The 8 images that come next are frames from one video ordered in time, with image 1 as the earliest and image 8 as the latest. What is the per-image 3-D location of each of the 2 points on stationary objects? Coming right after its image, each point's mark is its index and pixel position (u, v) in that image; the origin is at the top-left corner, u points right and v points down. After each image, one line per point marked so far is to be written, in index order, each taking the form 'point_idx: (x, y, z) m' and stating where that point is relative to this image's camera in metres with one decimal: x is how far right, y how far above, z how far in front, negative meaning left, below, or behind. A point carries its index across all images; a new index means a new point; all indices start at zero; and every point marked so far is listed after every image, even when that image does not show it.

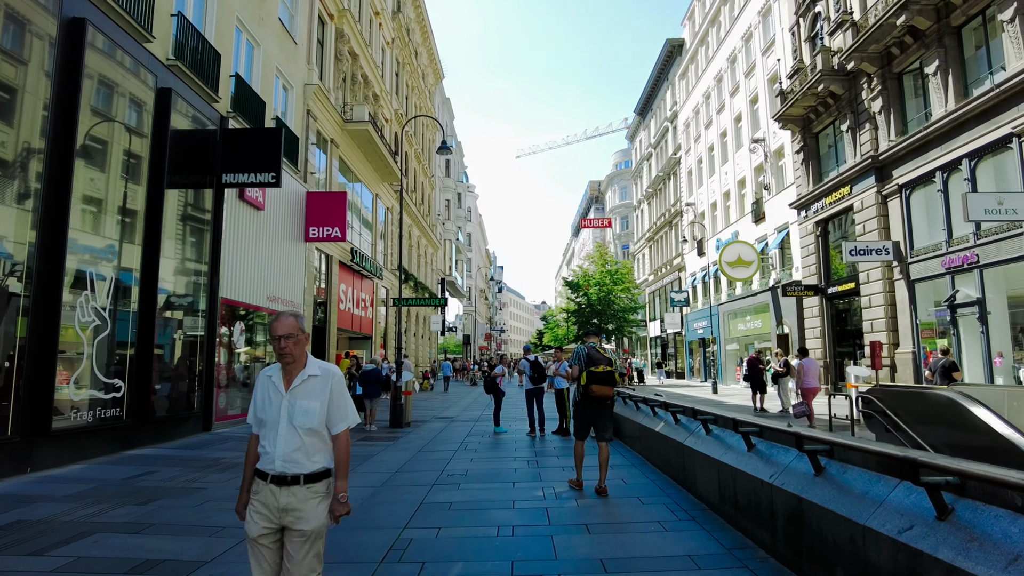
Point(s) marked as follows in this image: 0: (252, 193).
0: (-6.1, +2.2, +14.2) m
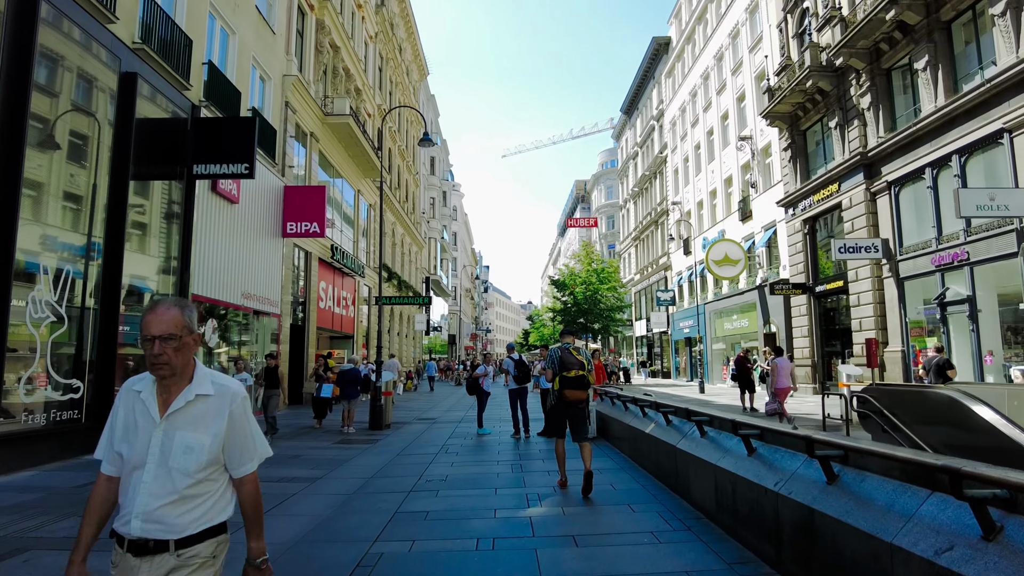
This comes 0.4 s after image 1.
0: (-6.4, +2.3, +13.6) m
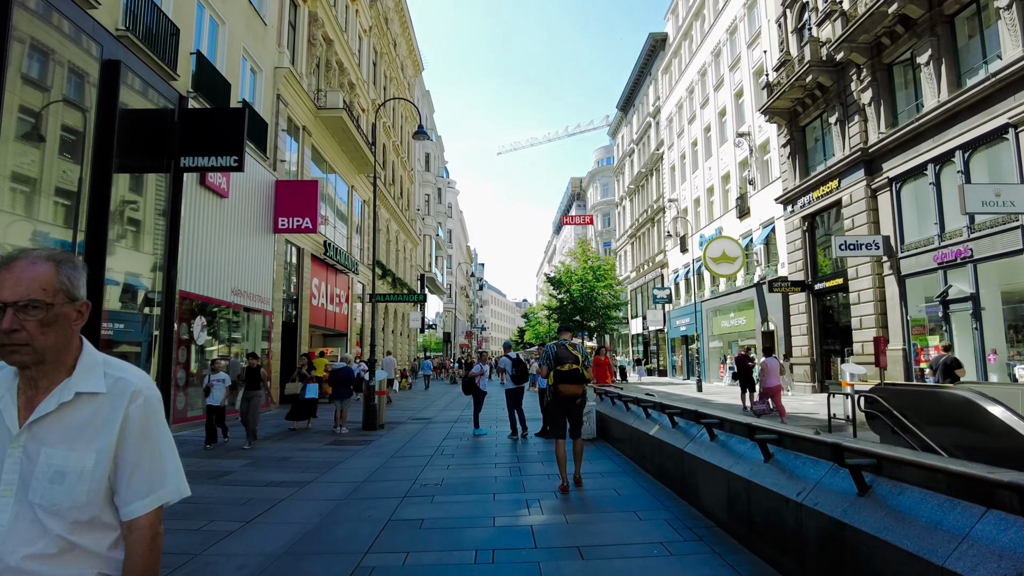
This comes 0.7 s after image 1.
0: (-6.5, +2.4, +13.3) m
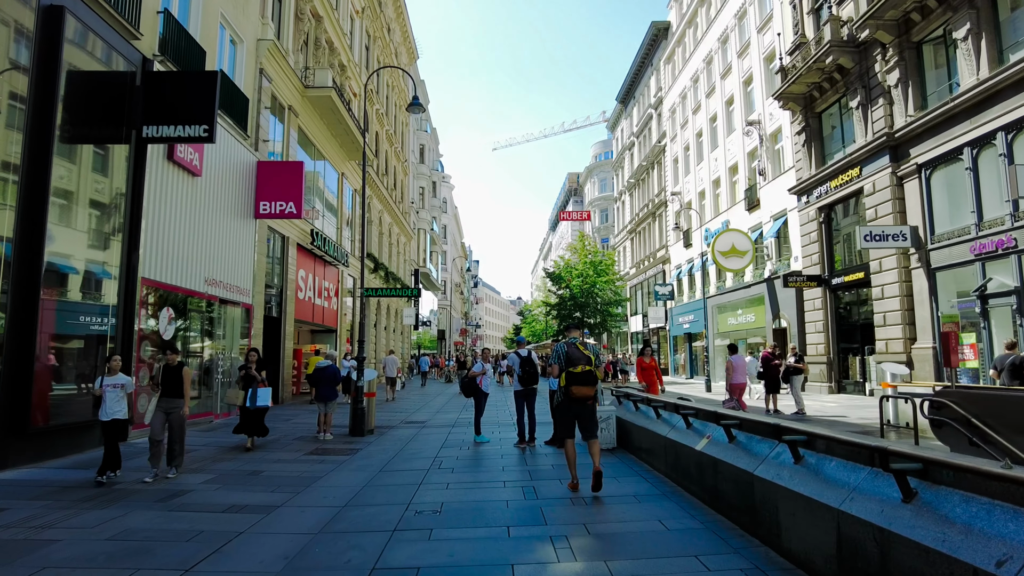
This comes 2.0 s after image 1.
0: (-6.4, +2.6, +11.9) m
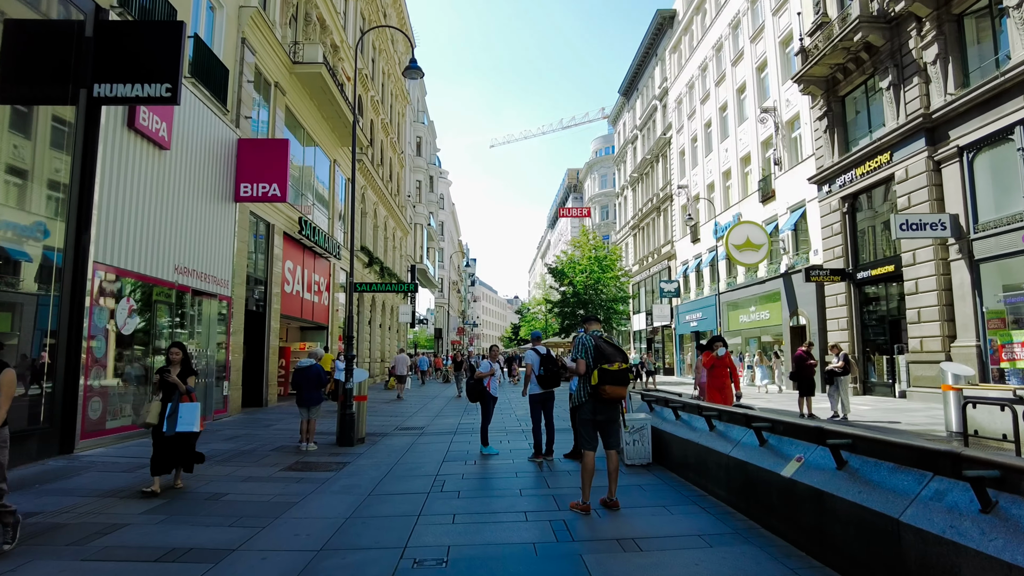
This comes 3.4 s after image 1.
0: (-6.2, +2.8, +10.4) m
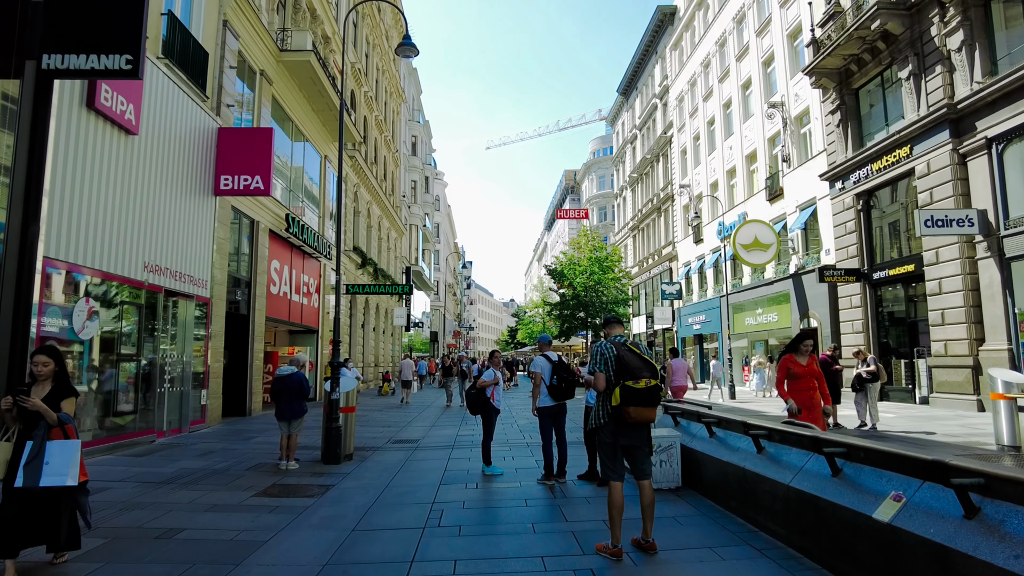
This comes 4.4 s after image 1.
0: (-6.2, +2.8, +9.3) m
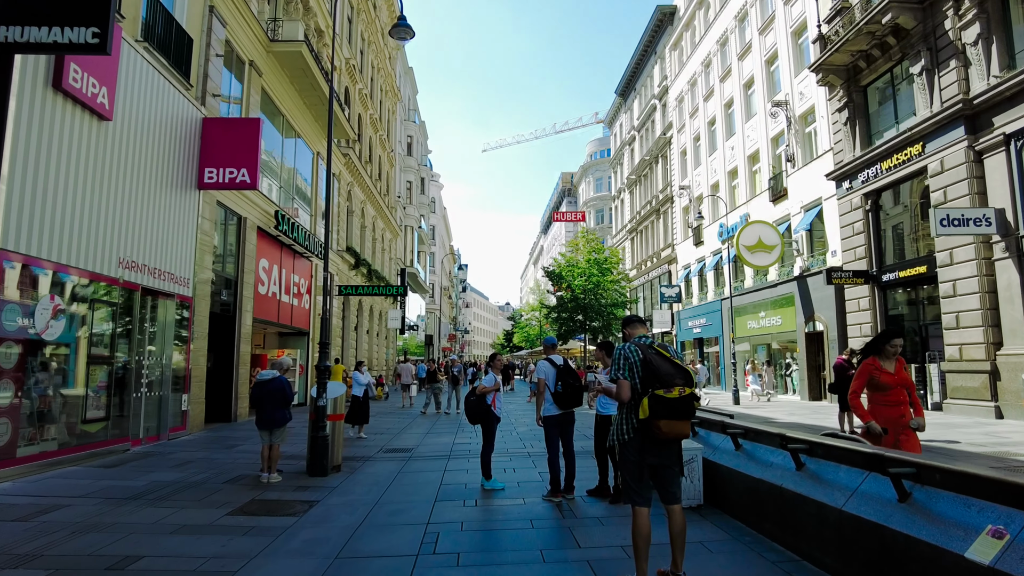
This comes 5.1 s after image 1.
0: (-6.1, +2.9, +8.7) m
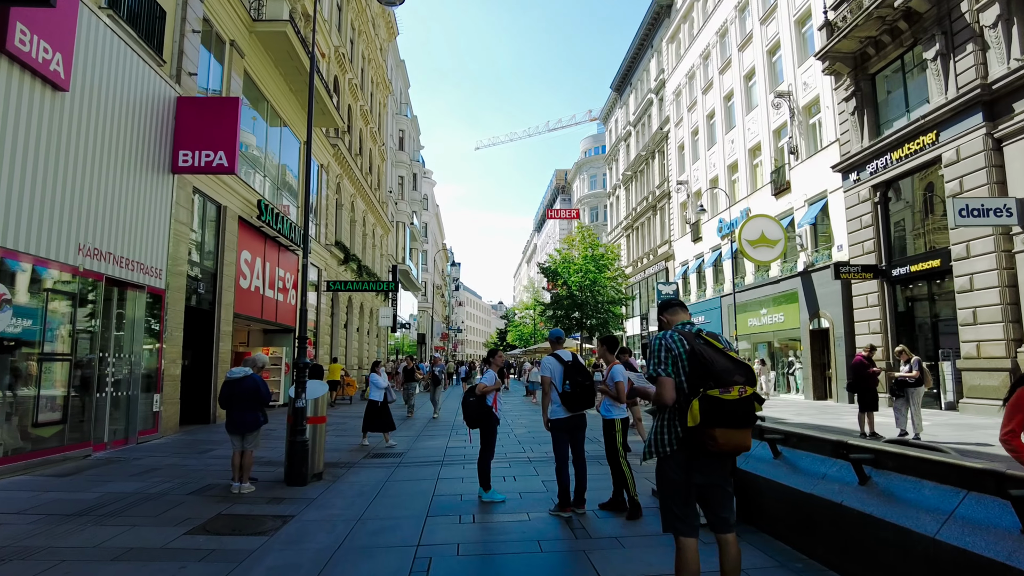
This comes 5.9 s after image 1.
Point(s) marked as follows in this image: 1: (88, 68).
0: (-6.1, +3.0, +7.8) m
1: (-6.4, +3.3, +9.2) m
